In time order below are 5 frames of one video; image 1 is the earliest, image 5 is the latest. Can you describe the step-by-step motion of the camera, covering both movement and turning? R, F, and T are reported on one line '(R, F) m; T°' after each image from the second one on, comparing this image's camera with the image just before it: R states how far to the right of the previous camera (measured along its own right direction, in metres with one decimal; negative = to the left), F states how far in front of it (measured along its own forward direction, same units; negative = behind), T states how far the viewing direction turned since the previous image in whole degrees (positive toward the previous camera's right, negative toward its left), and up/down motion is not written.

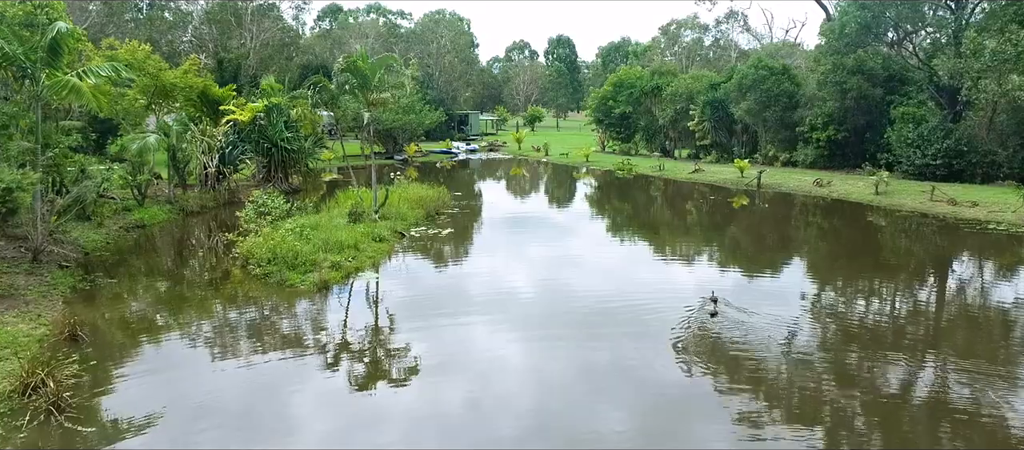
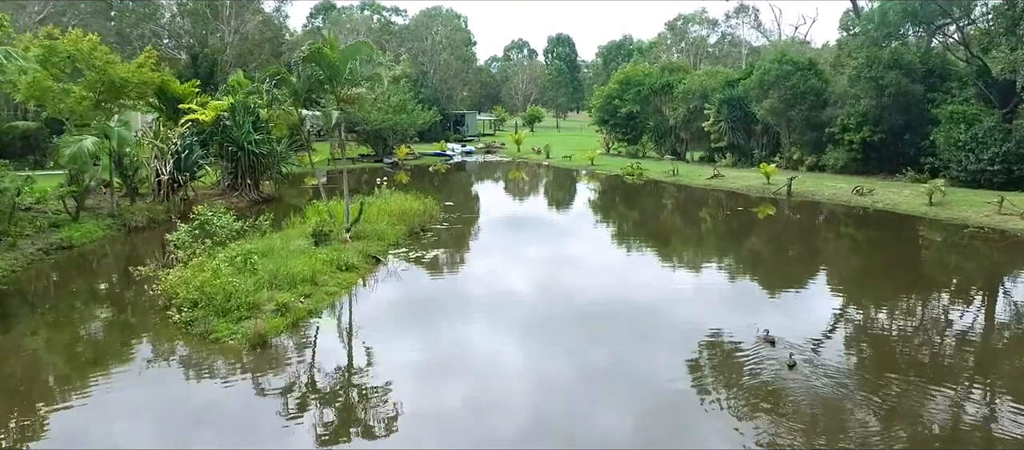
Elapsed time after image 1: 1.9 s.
(0.0, +2.1) m; 0°
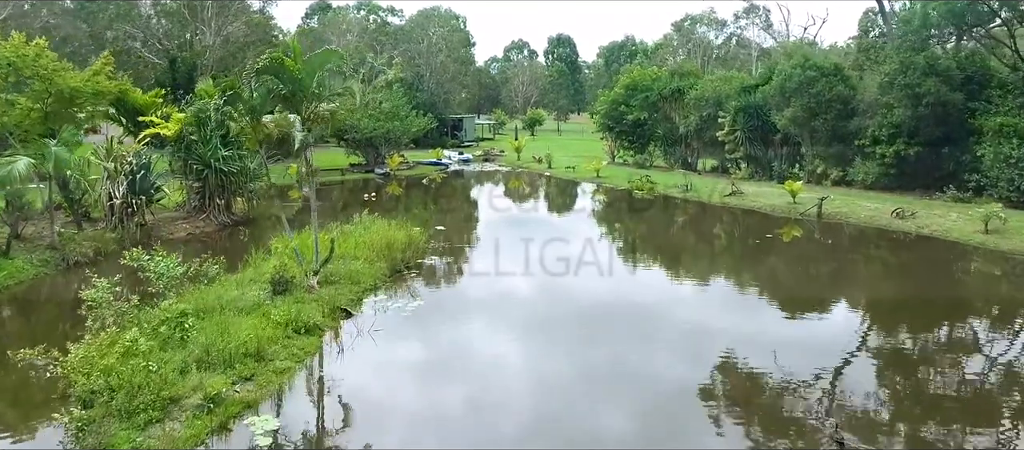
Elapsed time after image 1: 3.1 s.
(0.0, +1.6) m; 0°
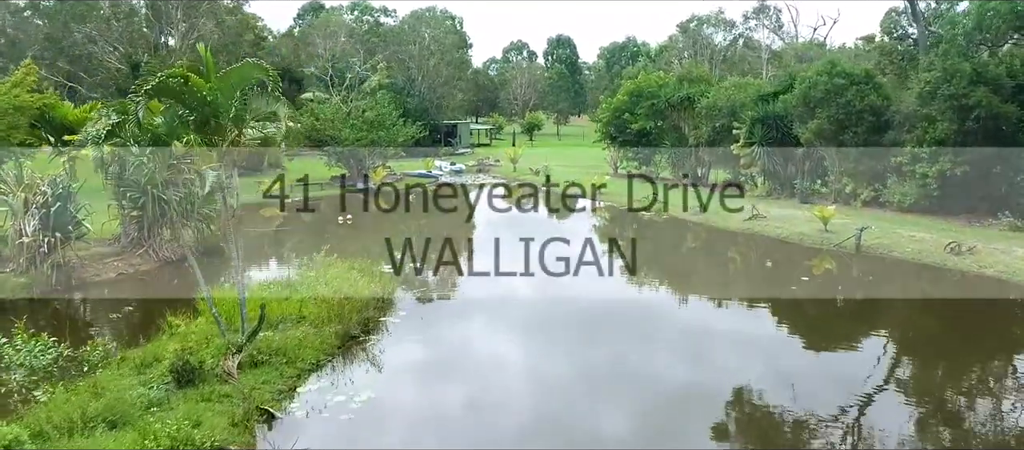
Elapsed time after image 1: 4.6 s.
(+0.2, +2.0) m; 0°
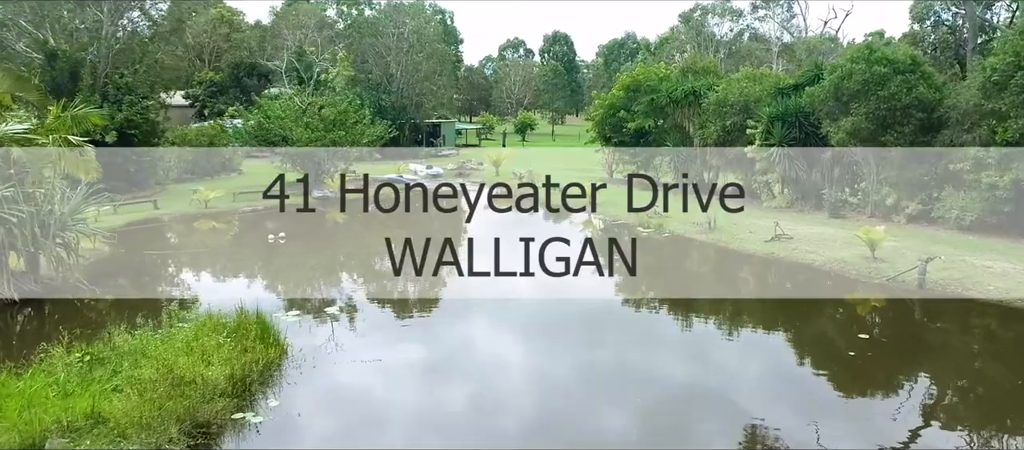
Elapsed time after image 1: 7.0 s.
(+0.7, +3.0) m; 0°
